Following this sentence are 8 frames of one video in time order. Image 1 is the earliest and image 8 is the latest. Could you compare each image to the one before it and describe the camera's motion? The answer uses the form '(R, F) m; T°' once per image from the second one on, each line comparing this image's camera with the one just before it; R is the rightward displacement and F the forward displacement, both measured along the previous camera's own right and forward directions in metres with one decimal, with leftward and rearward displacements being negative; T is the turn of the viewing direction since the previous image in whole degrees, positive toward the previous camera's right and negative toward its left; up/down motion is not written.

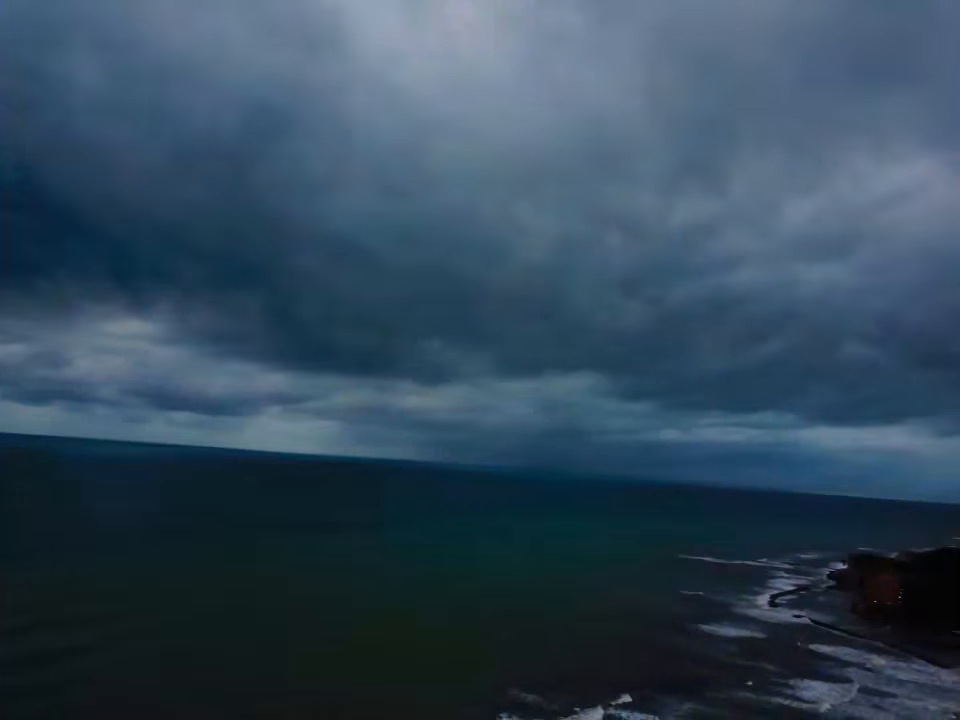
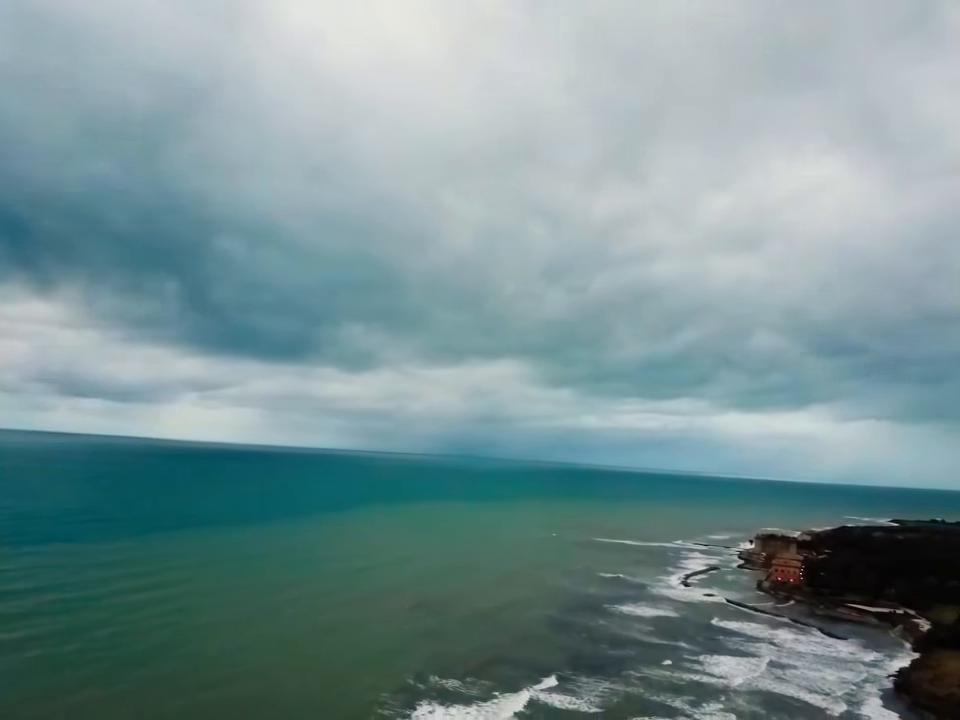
(+0.1, +0.2) m; +6°
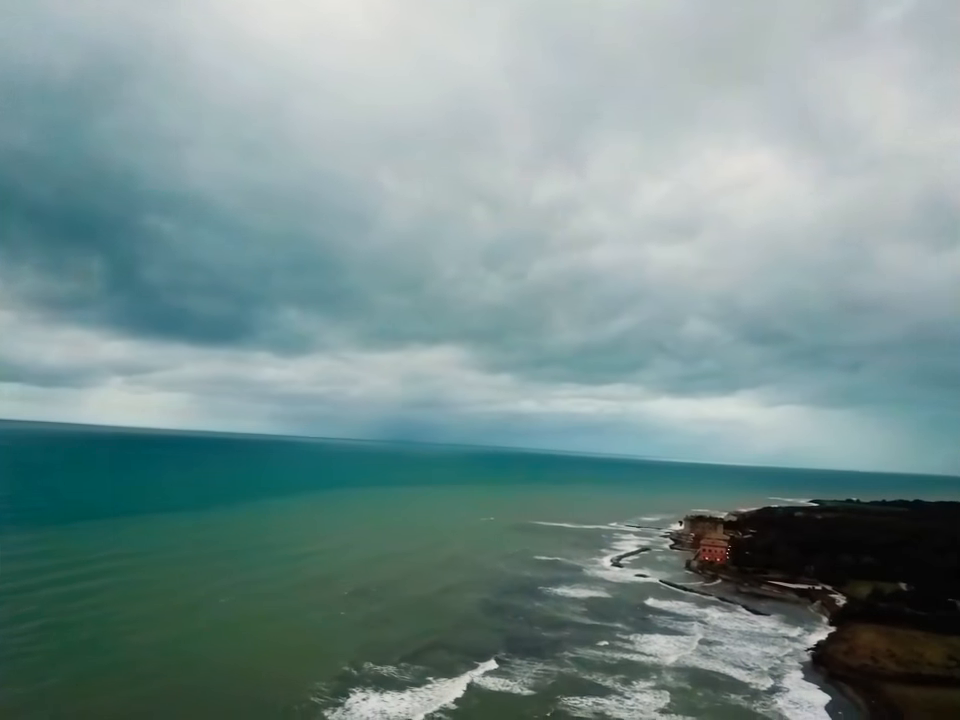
(+0.2, +0.1) m; +5°
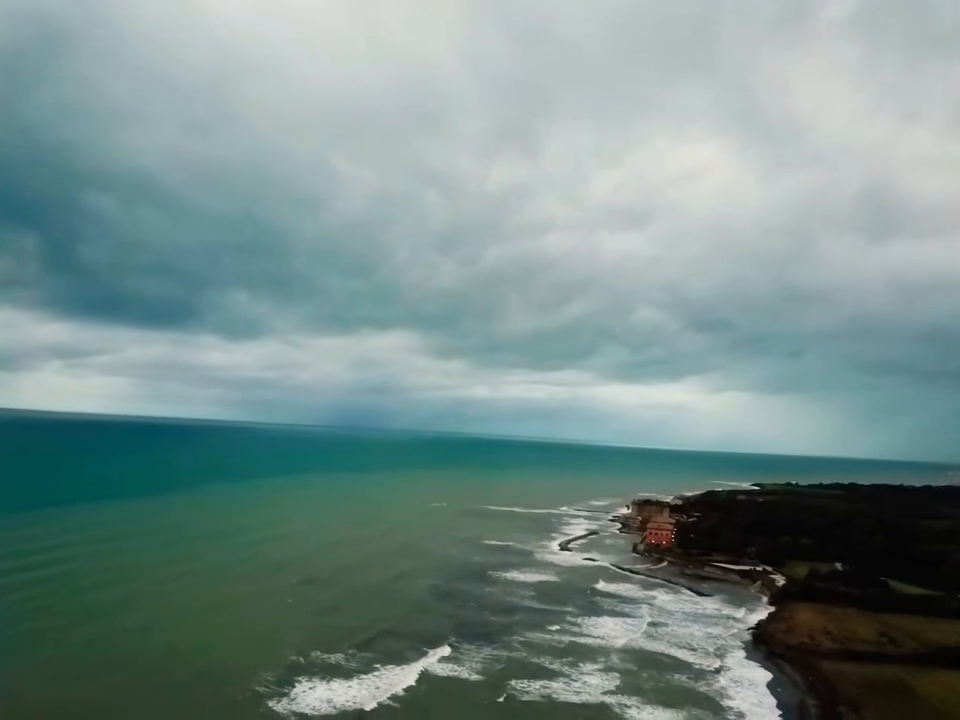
(+0.3, +0.1) m; +3°
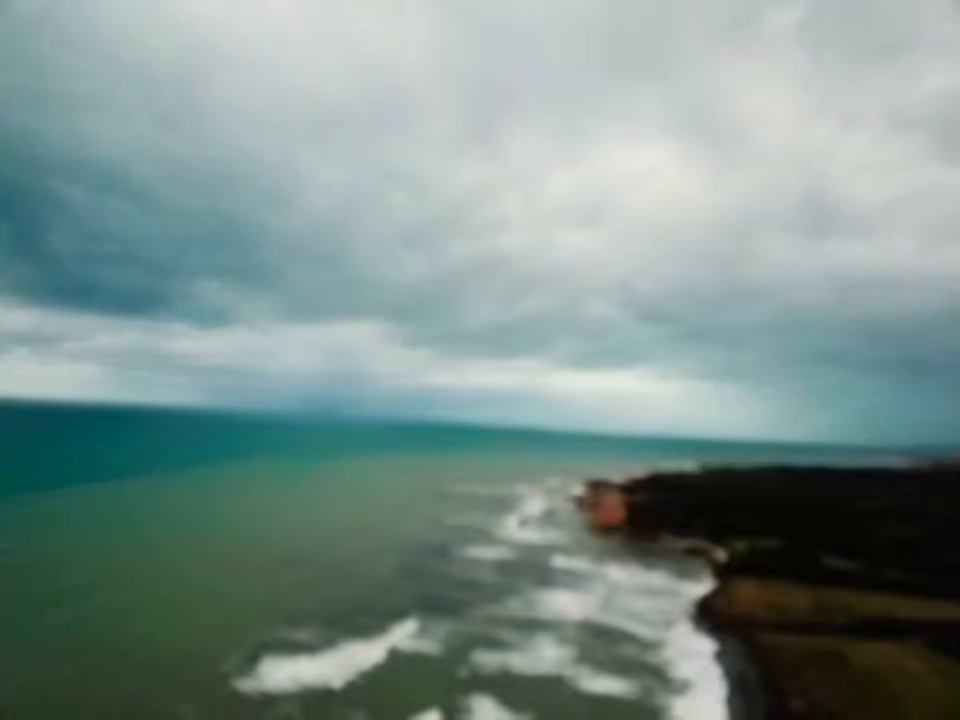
(+0.8, -1.5) m; +2°
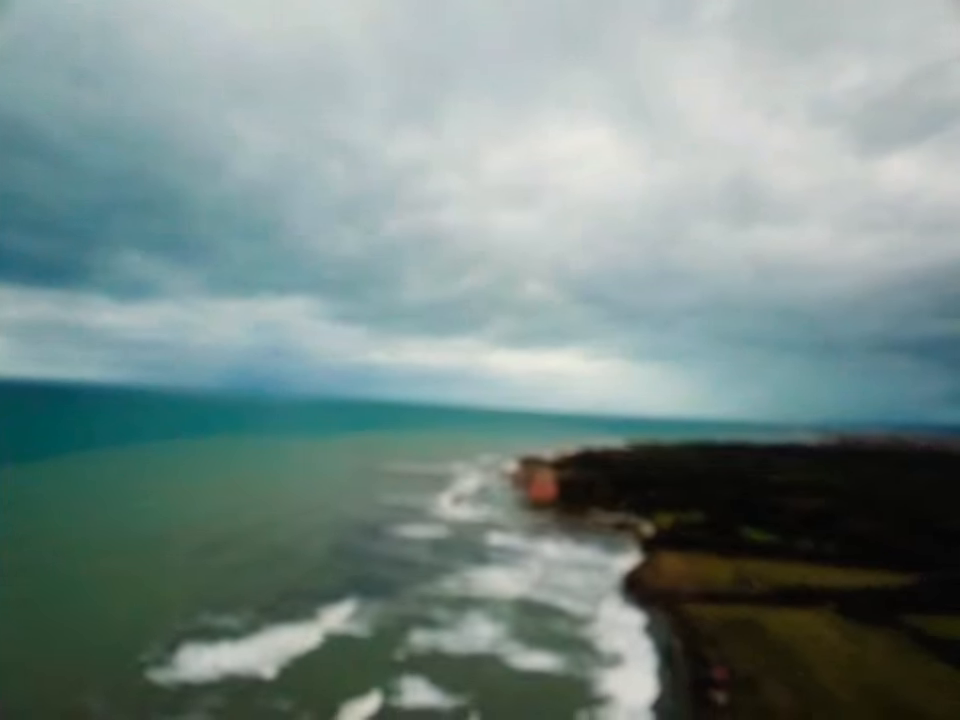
(0.0, +0.3) m; +5°
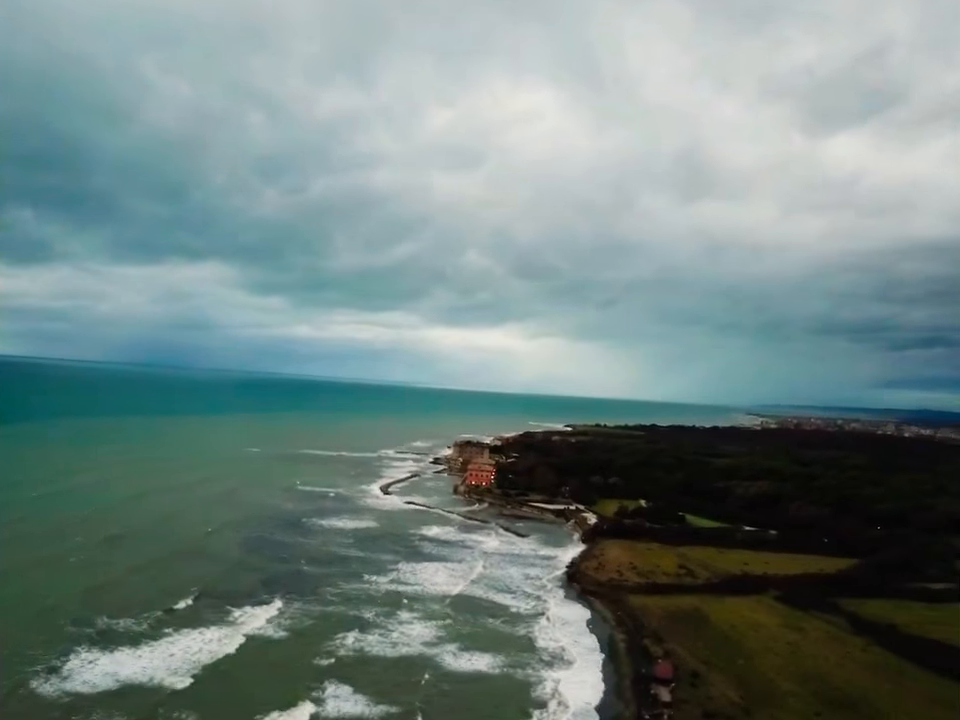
(+0.2, +3.0) m; +5°
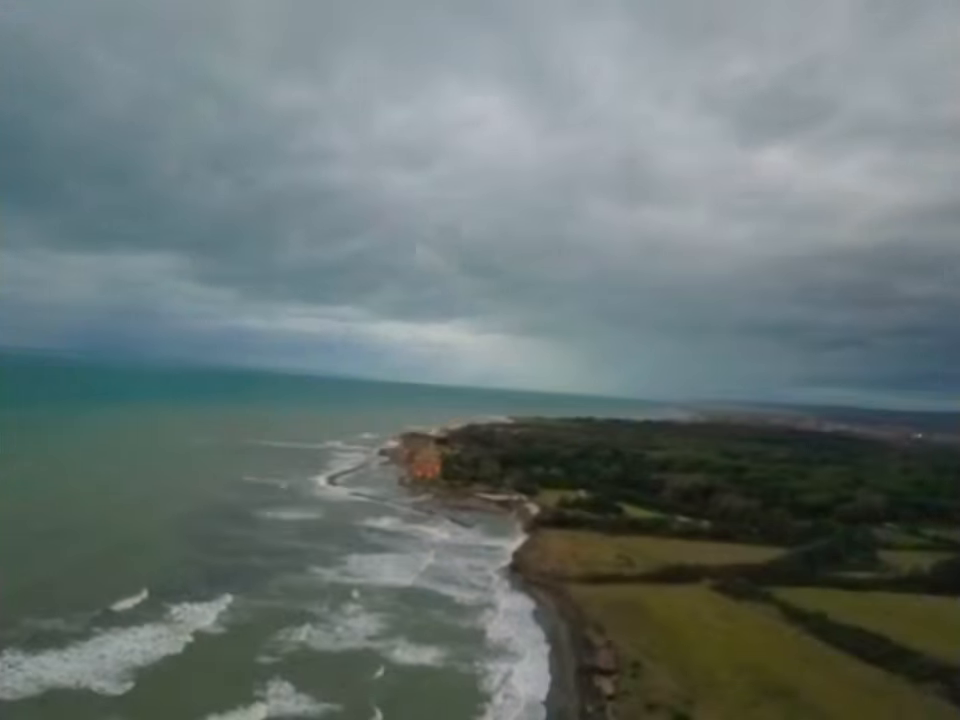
(-0.3, -0.2) m; +4°
